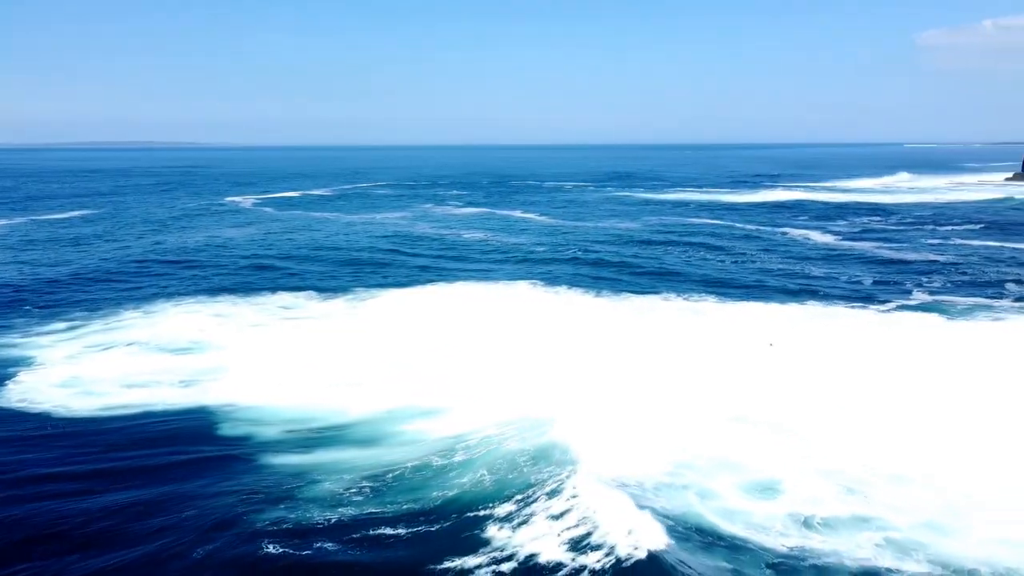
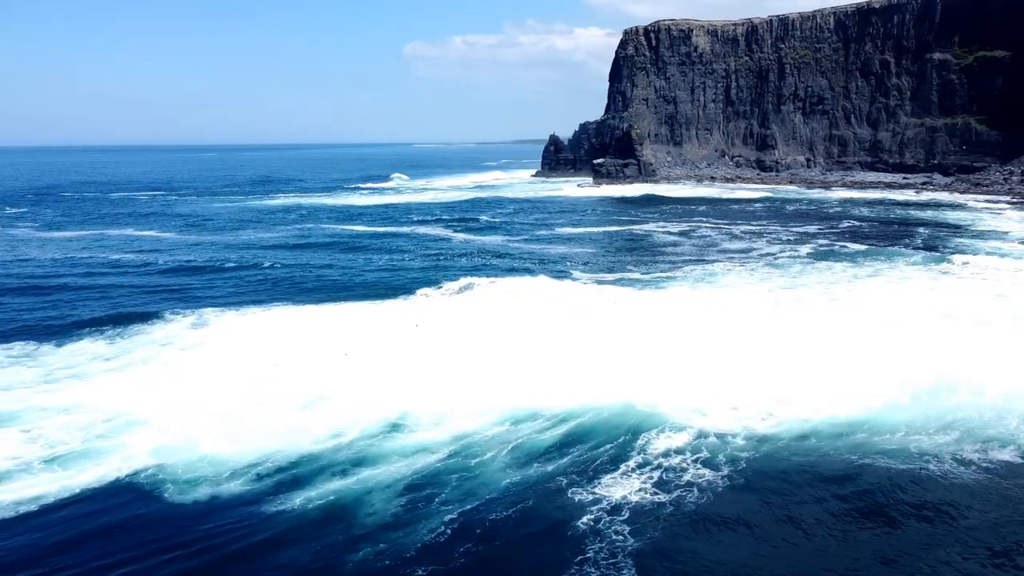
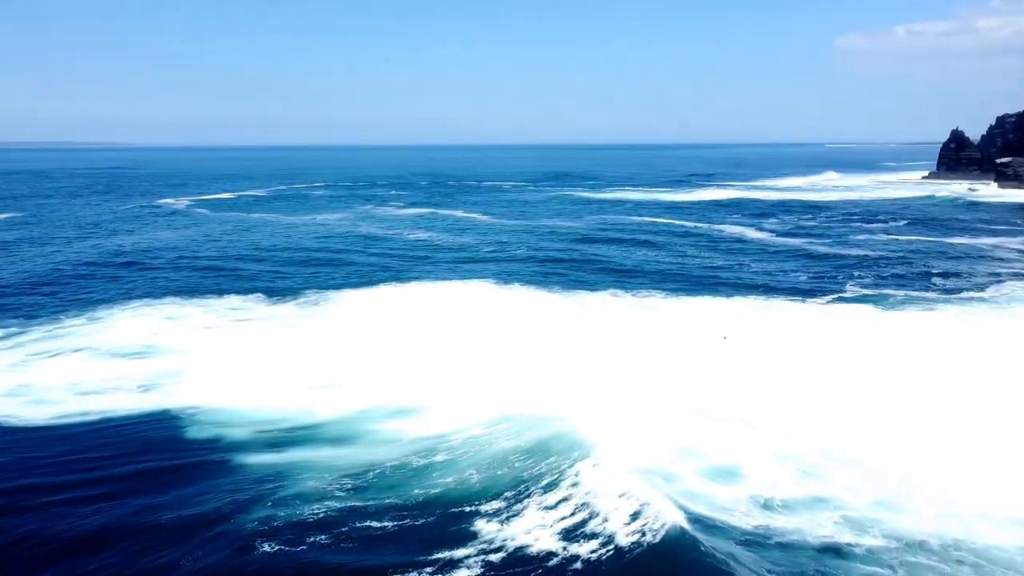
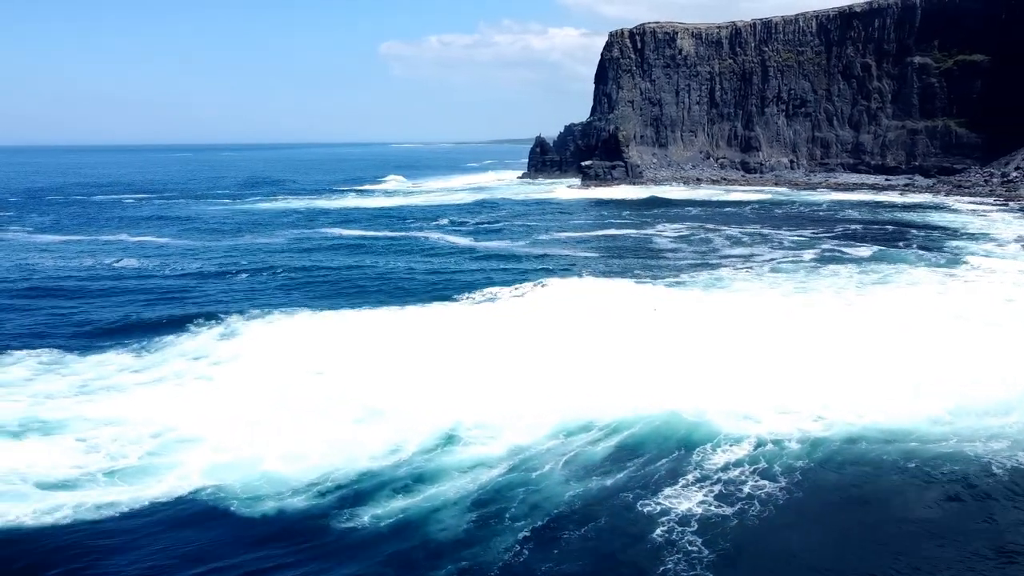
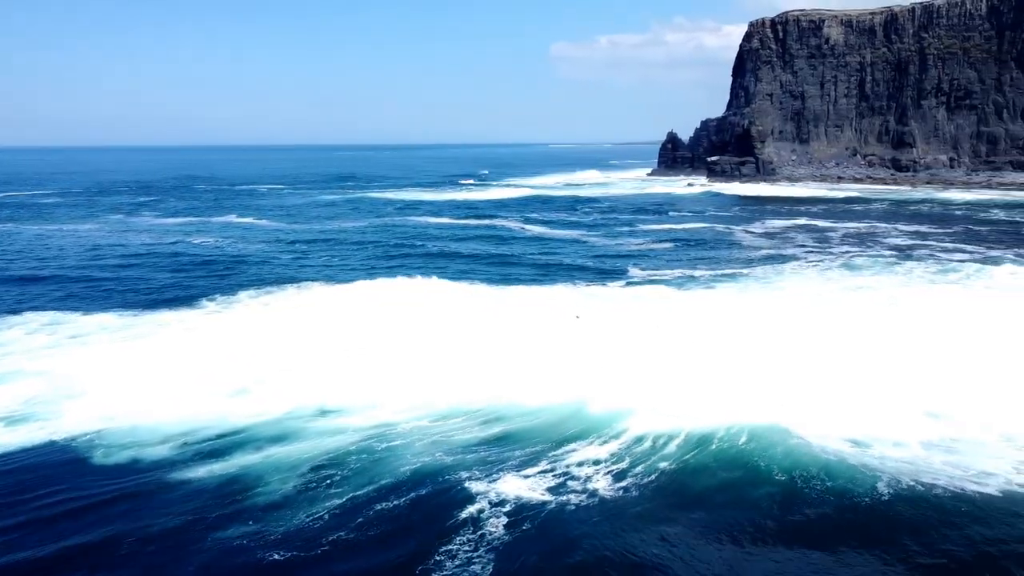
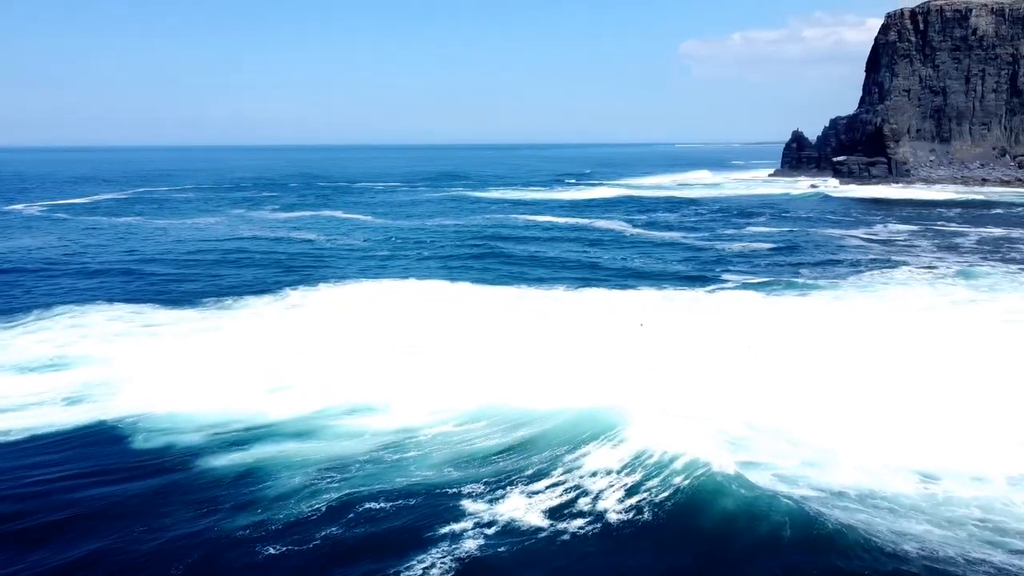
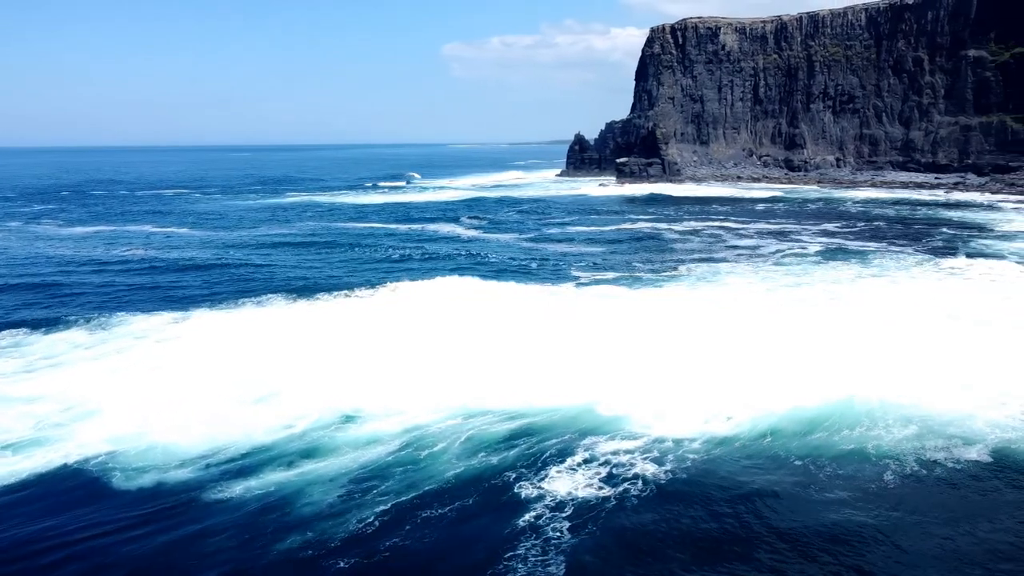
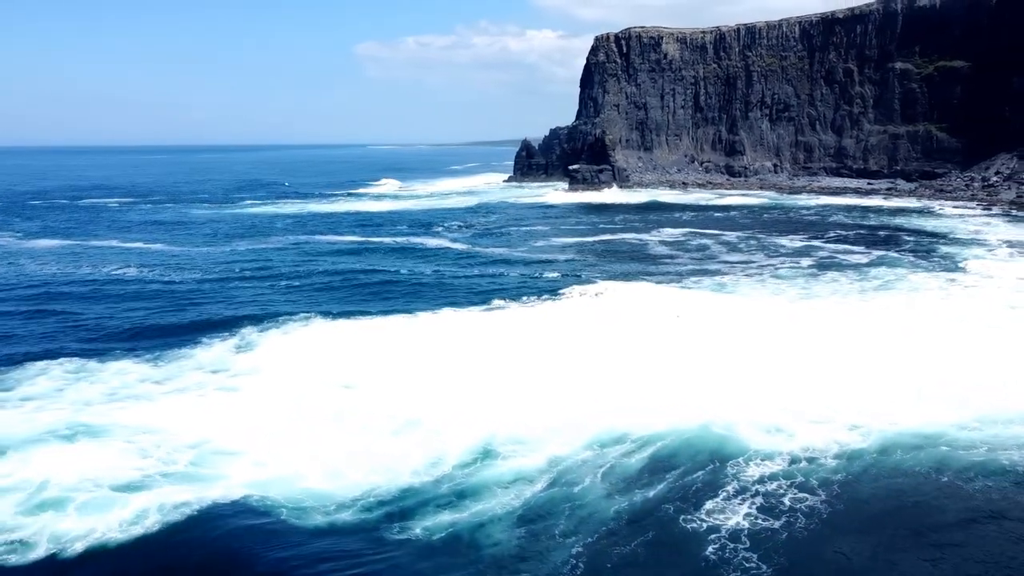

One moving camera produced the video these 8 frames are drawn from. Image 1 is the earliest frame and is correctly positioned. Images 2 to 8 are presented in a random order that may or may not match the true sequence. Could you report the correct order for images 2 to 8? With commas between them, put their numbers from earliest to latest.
3, 6, 5, 7, 2, 4, 8
